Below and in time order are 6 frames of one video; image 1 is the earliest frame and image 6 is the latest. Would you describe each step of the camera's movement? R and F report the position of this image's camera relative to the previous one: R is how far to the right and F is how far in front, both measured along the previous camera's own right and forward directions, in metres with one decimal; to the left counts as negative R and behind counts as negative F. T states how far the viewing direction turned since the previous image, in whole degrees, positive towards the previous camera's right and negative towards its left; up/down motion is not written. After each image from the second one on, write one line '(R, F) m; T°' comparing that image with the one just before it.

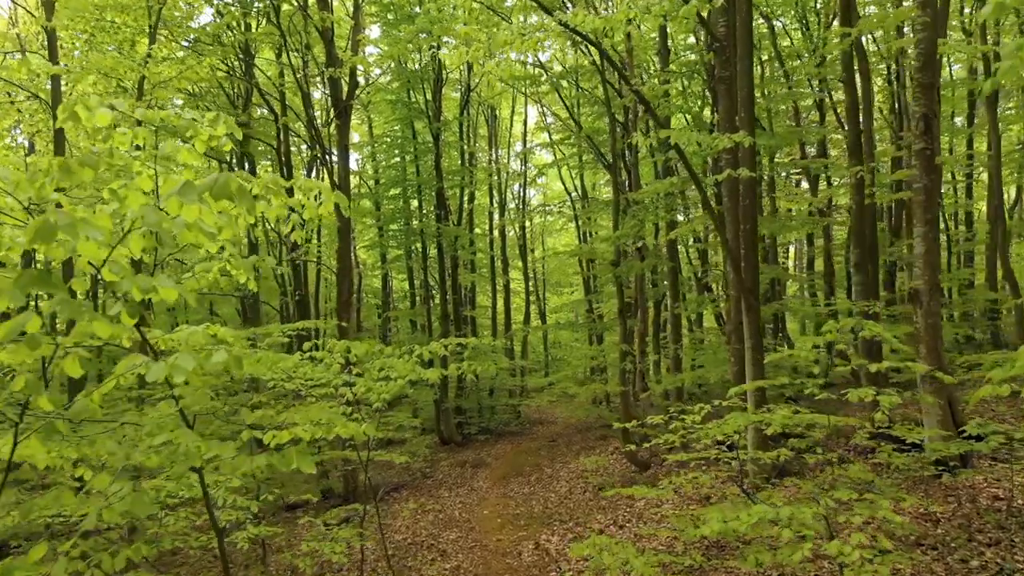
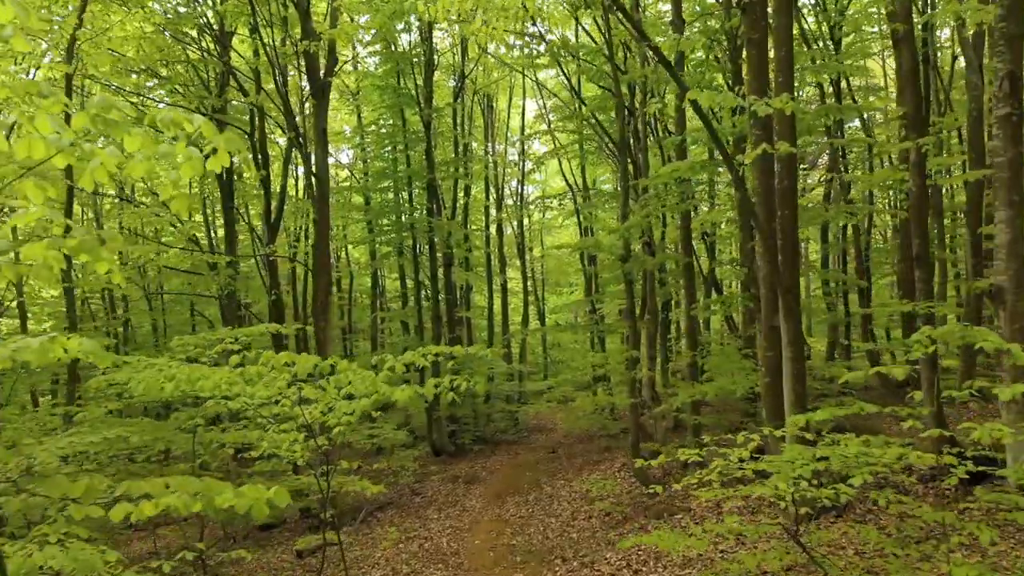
(+0.1, +1.2) m; 0°
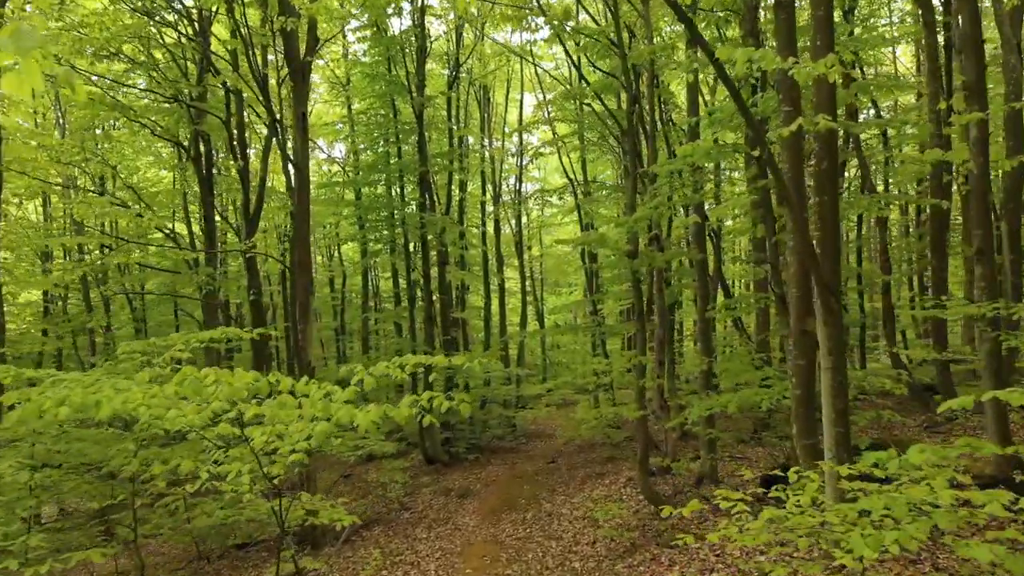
(0.0, +0.9) m; 0°
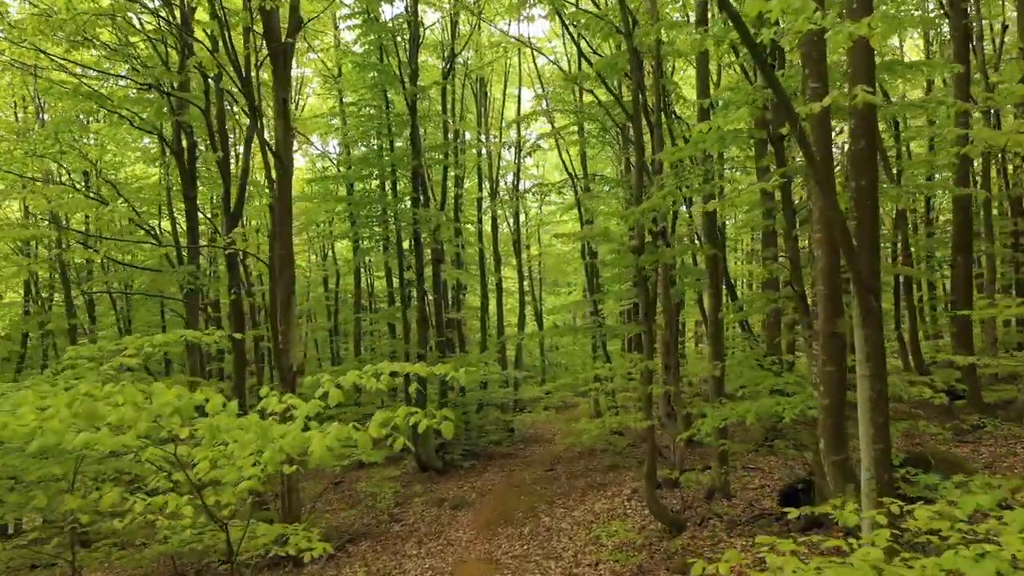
(0.0, +0.7) m; 0°
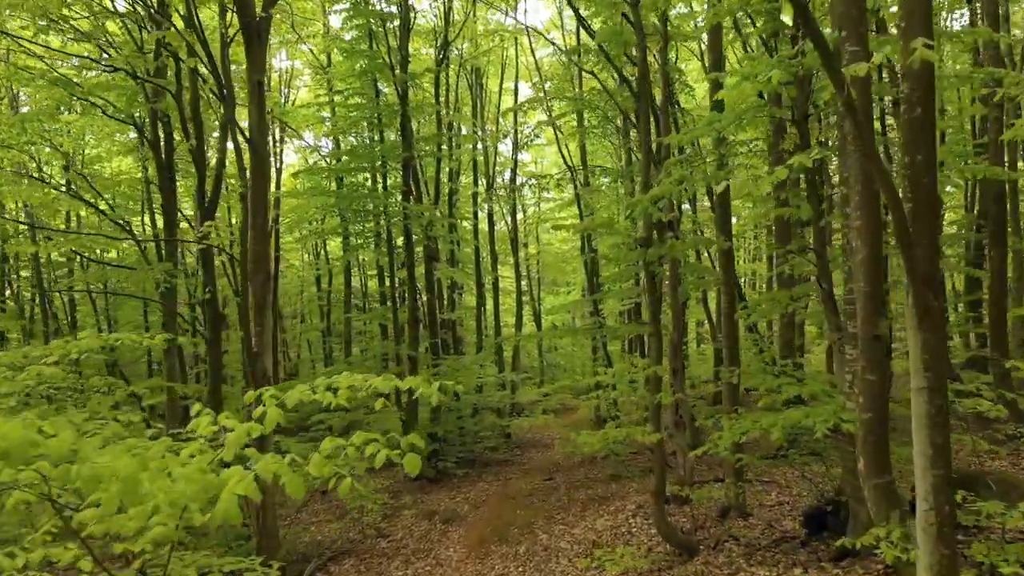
(+0.1, +0.8) m; 0°
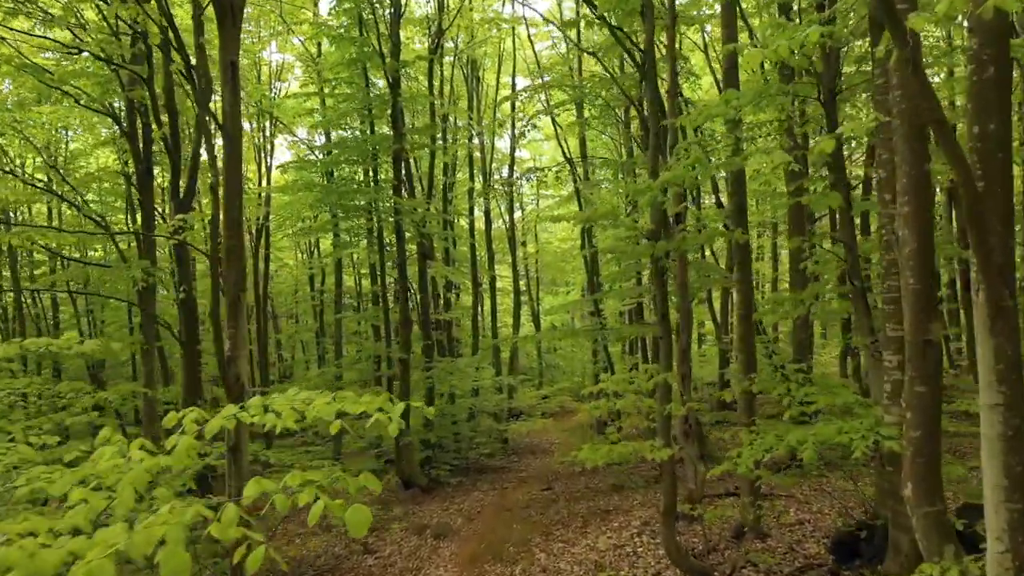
(+0.1, +0.7) m; 0°
